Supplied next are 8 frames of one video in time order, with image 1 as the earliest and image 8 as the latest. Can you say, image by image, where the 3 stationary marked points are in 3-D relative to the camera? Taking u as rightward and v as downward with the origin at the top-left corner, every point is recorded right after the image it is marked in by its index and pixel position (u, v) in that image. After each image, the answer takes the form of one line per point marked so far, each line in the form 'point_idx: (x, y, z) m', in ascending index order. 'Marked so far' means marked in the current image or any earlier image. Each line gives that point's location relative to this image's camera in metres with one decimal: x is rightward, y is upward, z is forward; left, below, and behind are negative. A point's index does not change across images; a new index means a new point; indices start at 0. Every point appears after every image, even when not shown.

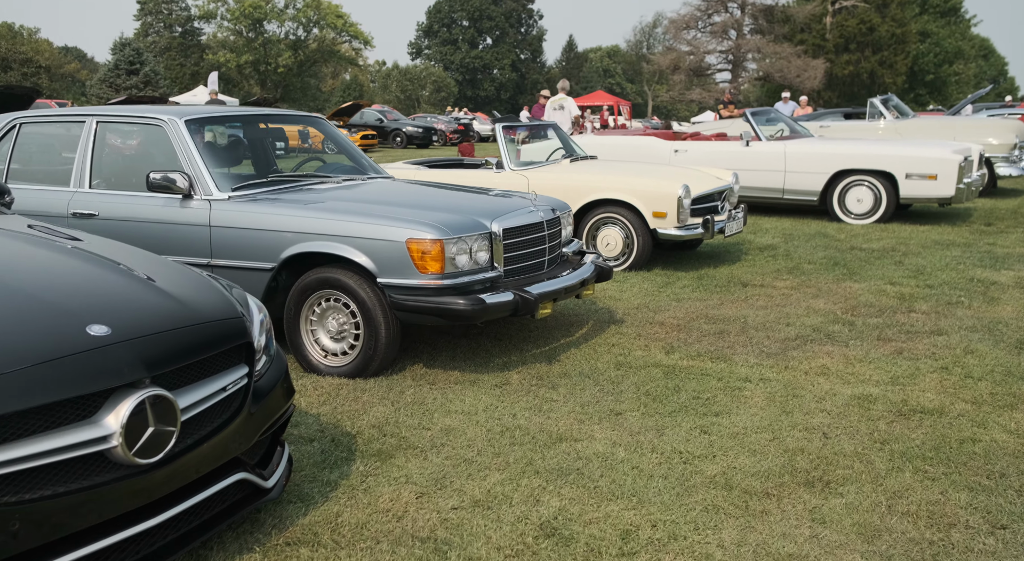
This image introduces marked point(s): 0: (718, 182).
0: (+1.9, +0.9, +7.2) m
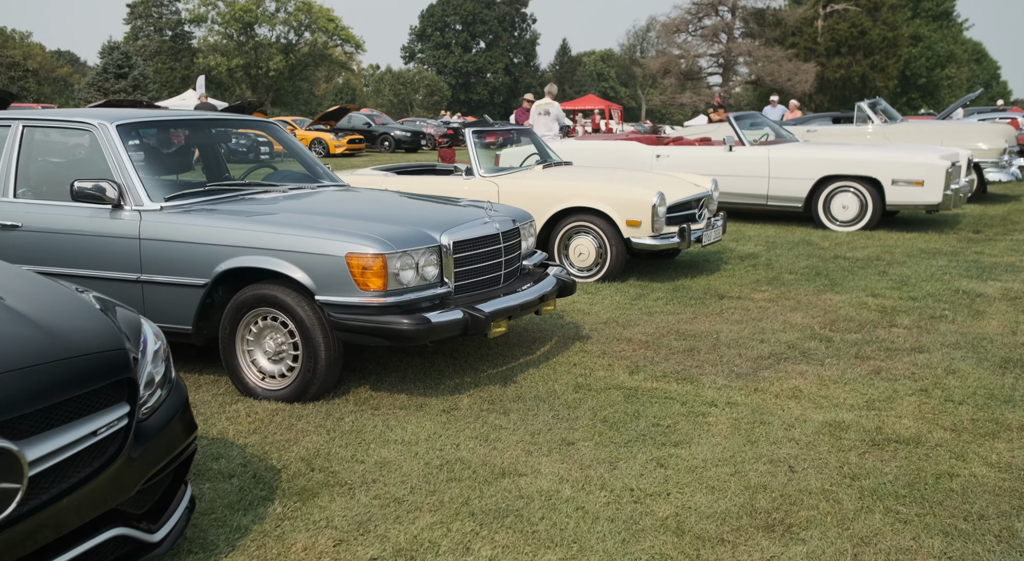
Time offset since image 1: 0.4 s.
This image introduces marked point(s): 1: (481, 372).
0: (+1.6, +0.8, +6.9) m
1: (-0.2, -0.5, +4.2) m
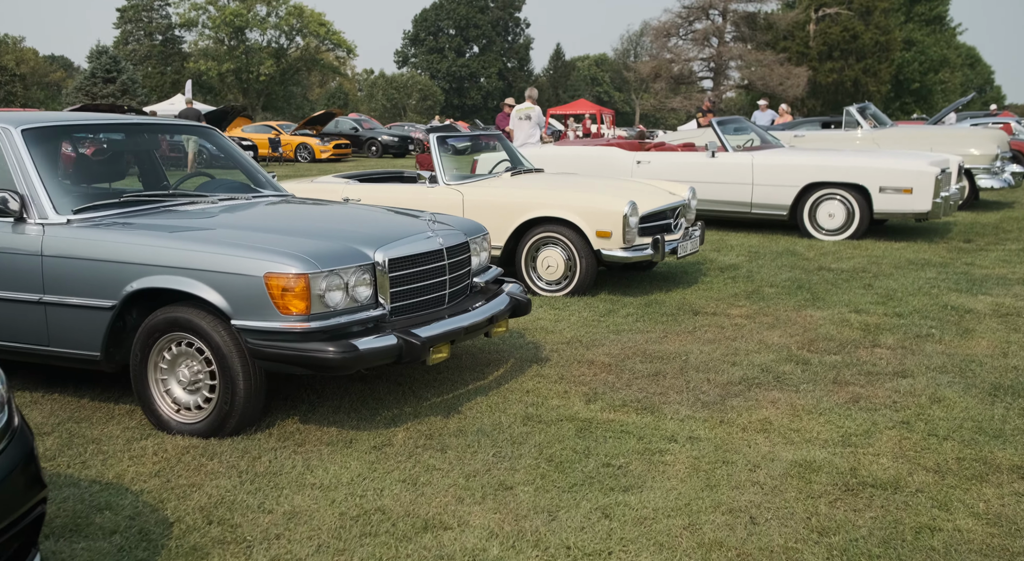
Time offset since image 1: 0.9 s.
0: (+1.3, +0.7, +6.6) m
1: (-0.4, -0.6, +3.8) m
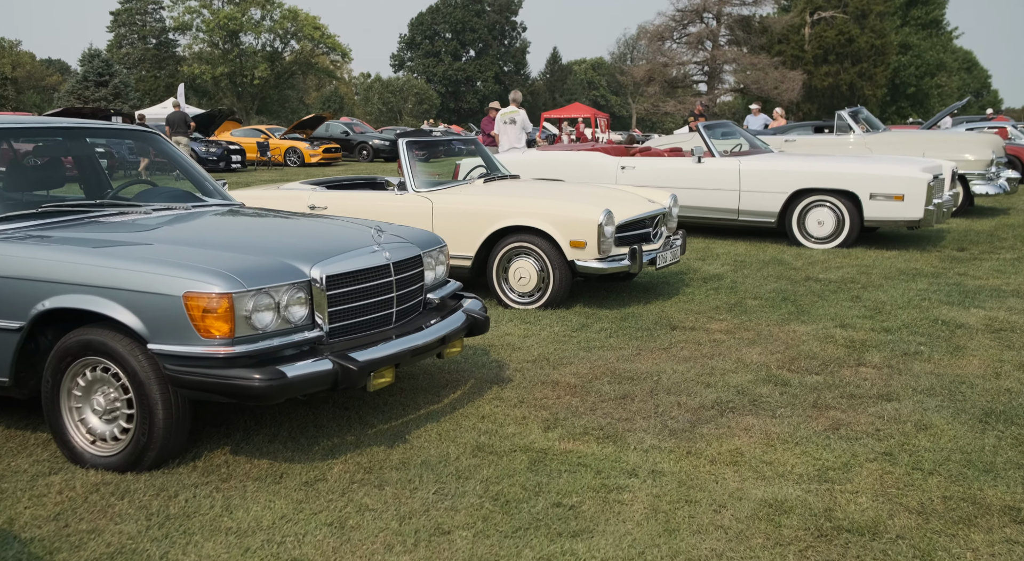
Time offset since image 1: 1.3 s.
0: (+1.1, +0.6, +6.3) m
1: (-0.6, -0.7, +3.5) m
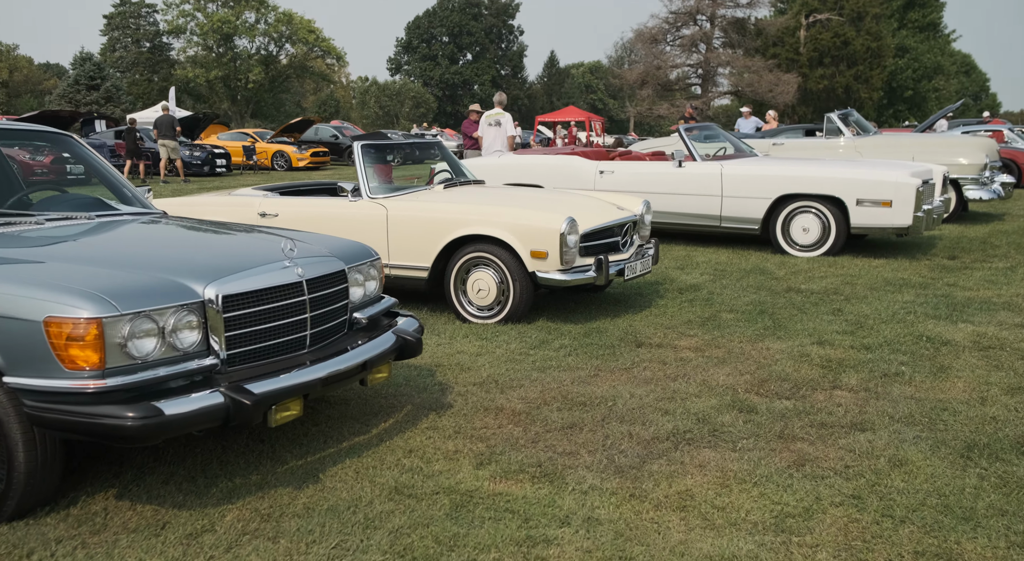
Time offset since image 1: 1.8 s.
0: (+0.8, +0.5, +5.9) m
1: (-0.9, -0.7, +3.2) m
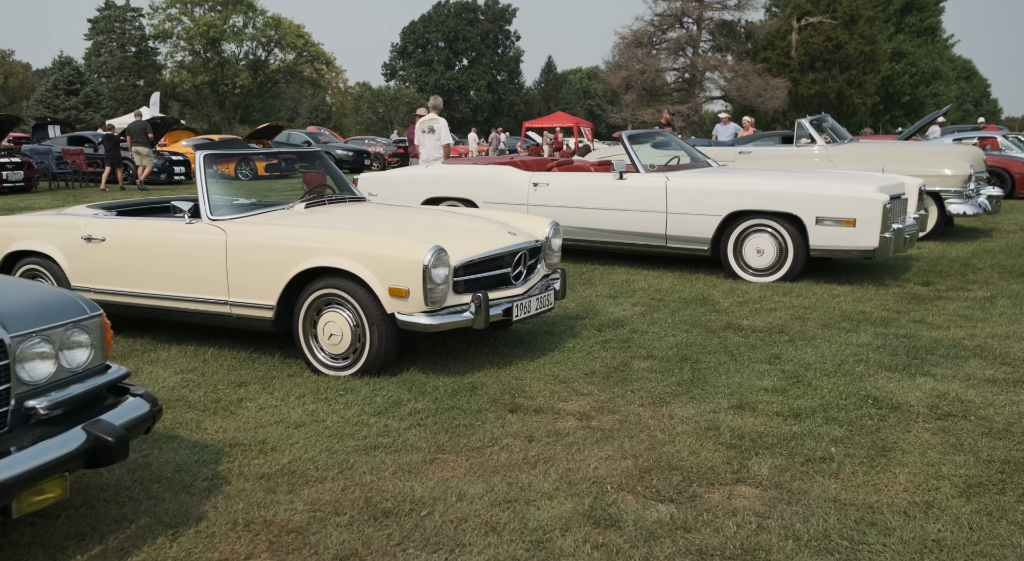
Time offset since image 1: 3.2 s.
0: (0.0, +0.3, +4.9) m
1: (-1.7, -1.0, +2.1) m
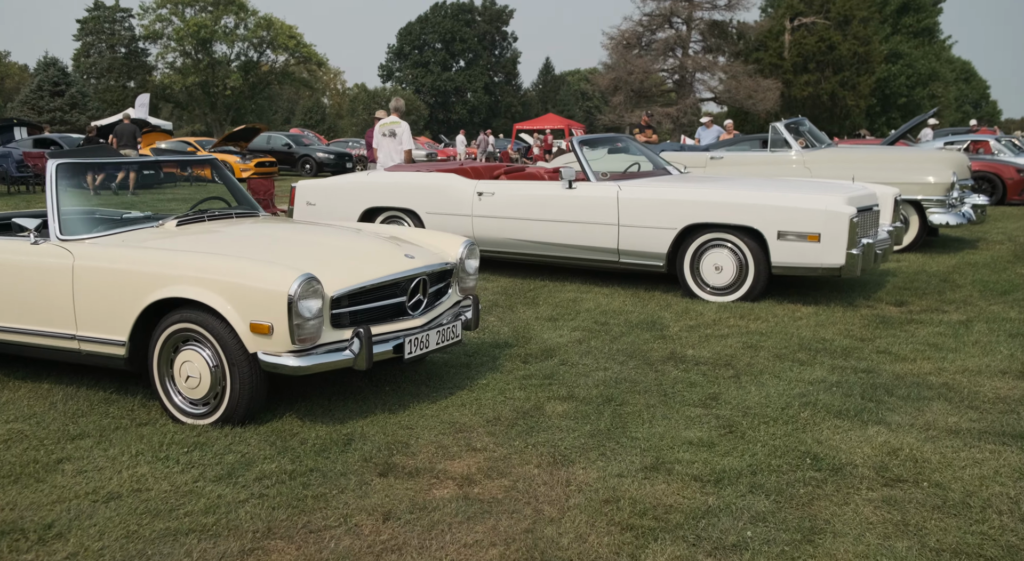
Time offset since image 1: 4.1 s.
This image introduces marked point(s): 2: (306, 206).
0: (-0.5, +0.1, +4.3) m
1: (-2.3, -1.1, +1.5) m
2: (-2.2, +0.8, +8.6) m
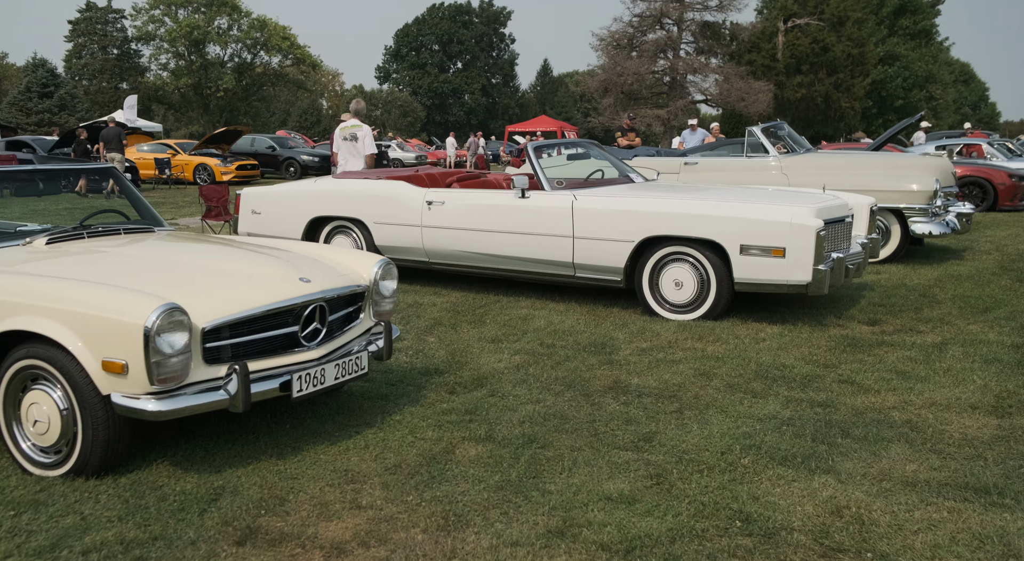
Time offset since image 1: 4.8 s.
0: (-1.0, 0.0, +3.8) m
1: (-2.7, -1.2, +1.0) m
2: (-2.7, +0.7, +8.1) m
